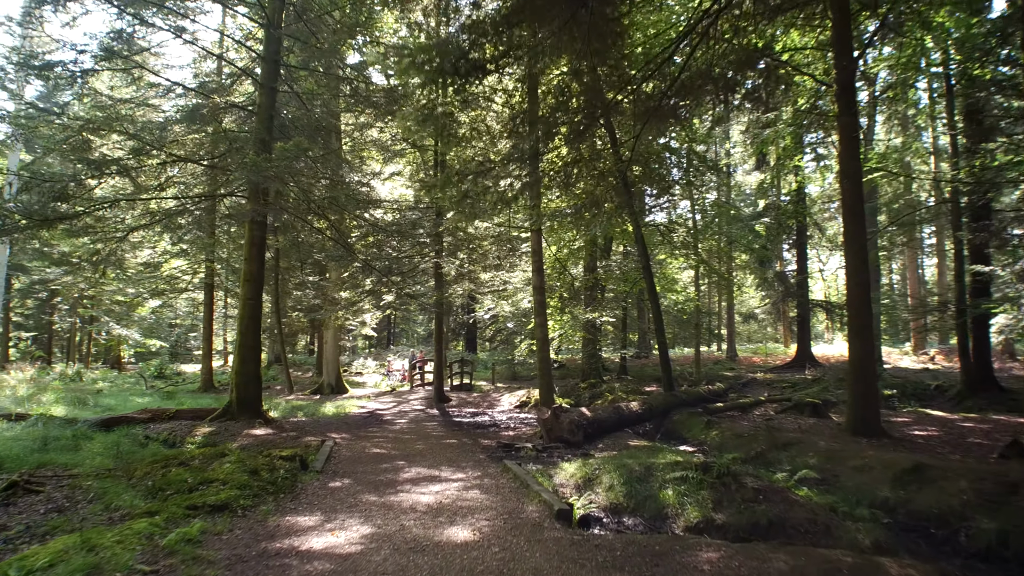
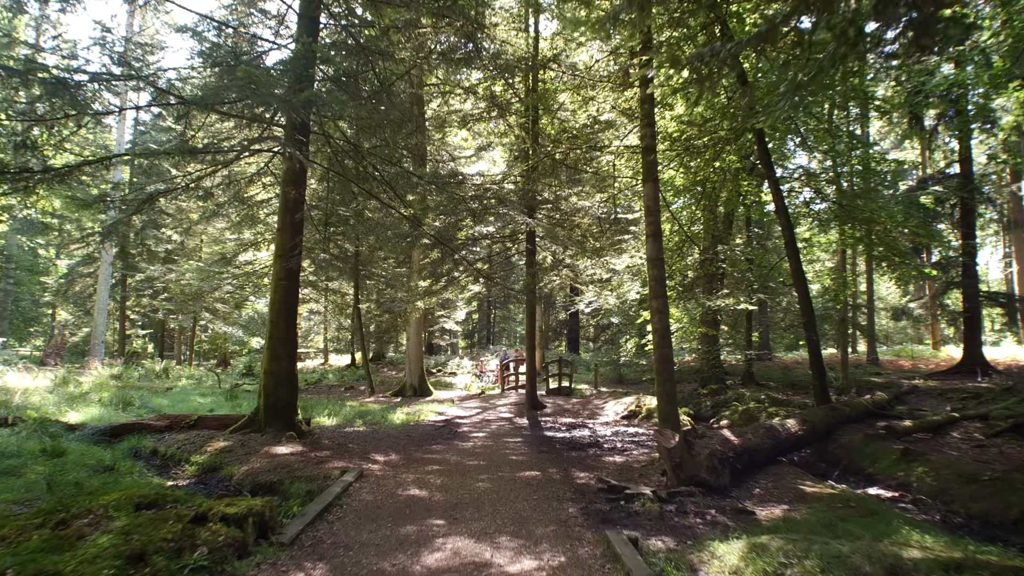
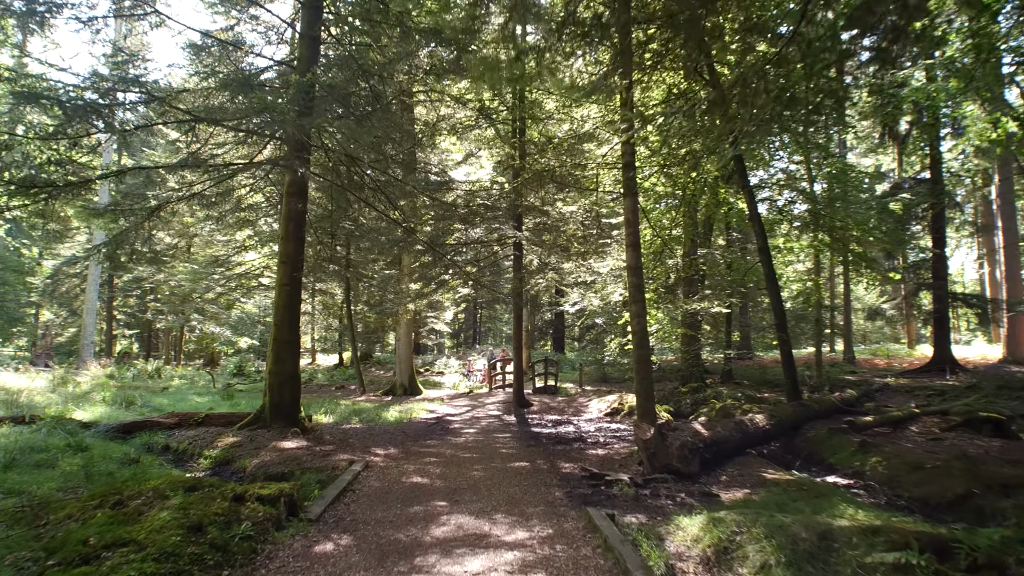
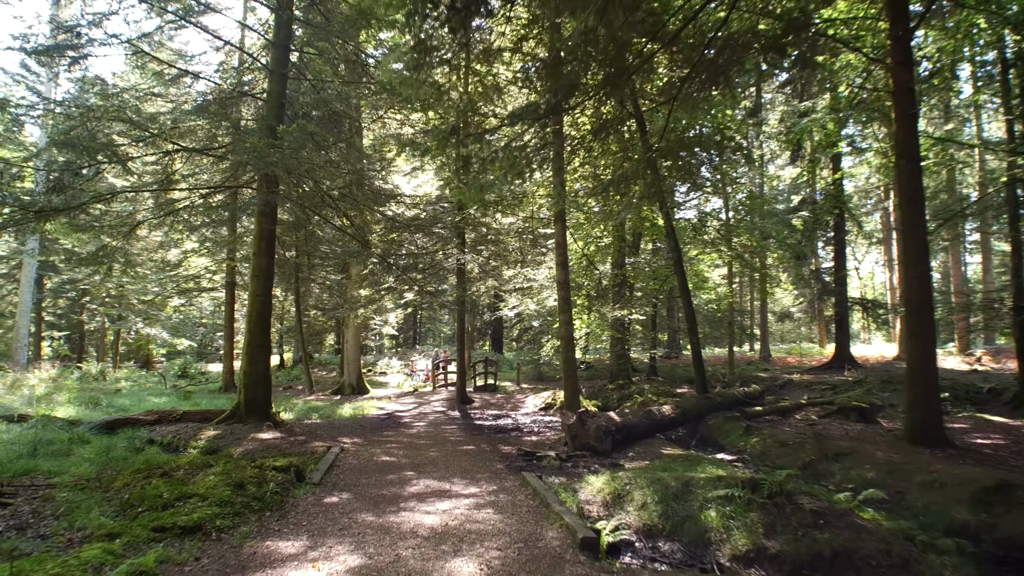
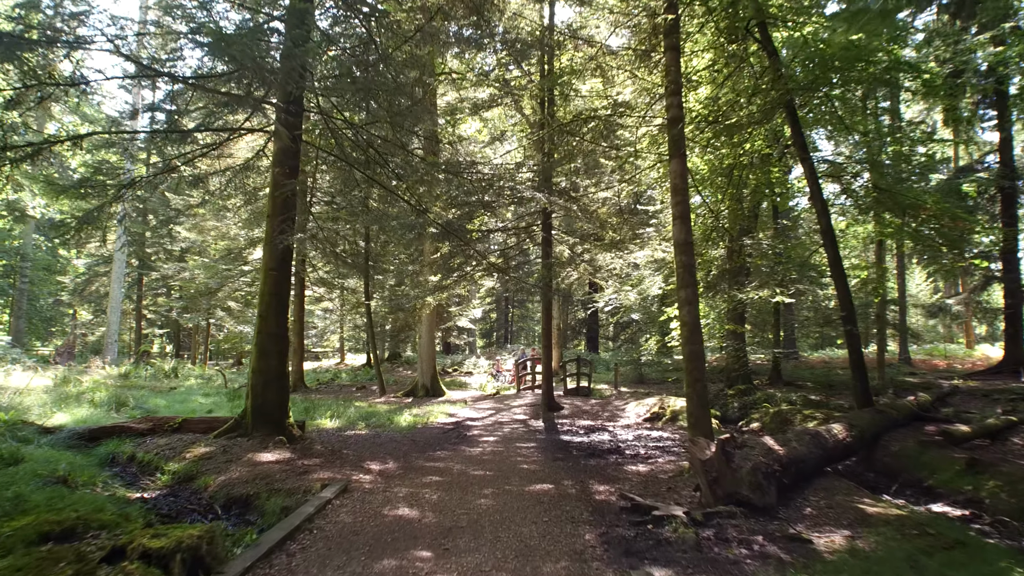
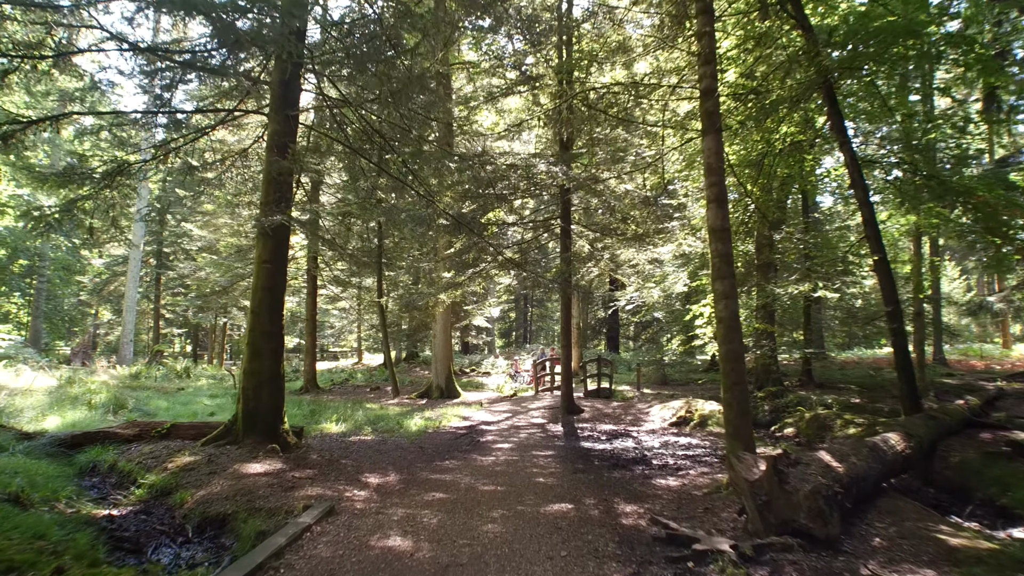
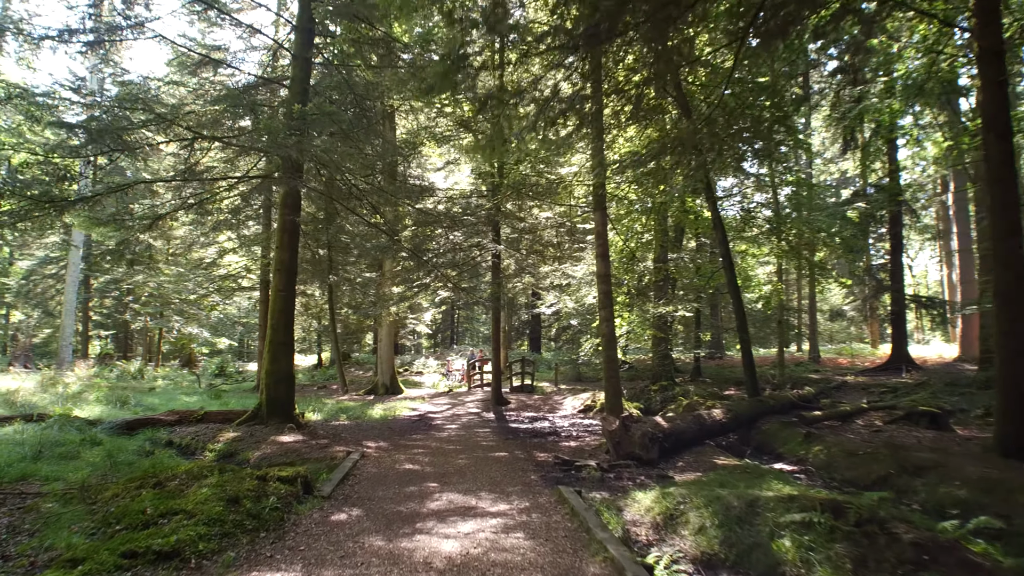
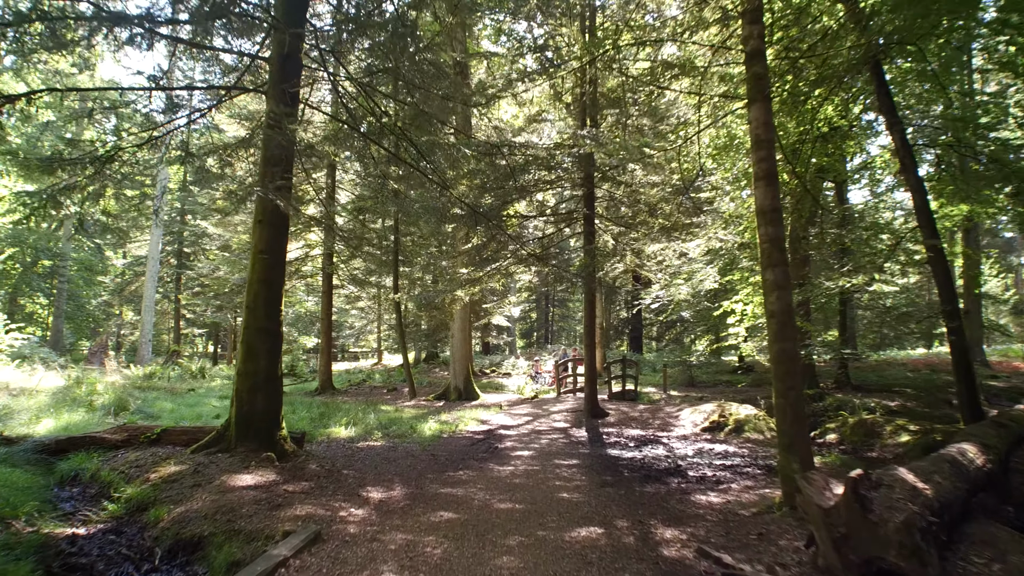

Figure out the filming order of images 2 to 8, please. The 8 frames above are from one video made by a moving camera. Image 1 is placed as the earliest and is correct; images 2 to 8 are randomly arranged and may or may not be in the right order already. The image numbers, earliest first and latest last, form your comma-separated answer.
4, 7, 3, 2, 5, 6, 8
